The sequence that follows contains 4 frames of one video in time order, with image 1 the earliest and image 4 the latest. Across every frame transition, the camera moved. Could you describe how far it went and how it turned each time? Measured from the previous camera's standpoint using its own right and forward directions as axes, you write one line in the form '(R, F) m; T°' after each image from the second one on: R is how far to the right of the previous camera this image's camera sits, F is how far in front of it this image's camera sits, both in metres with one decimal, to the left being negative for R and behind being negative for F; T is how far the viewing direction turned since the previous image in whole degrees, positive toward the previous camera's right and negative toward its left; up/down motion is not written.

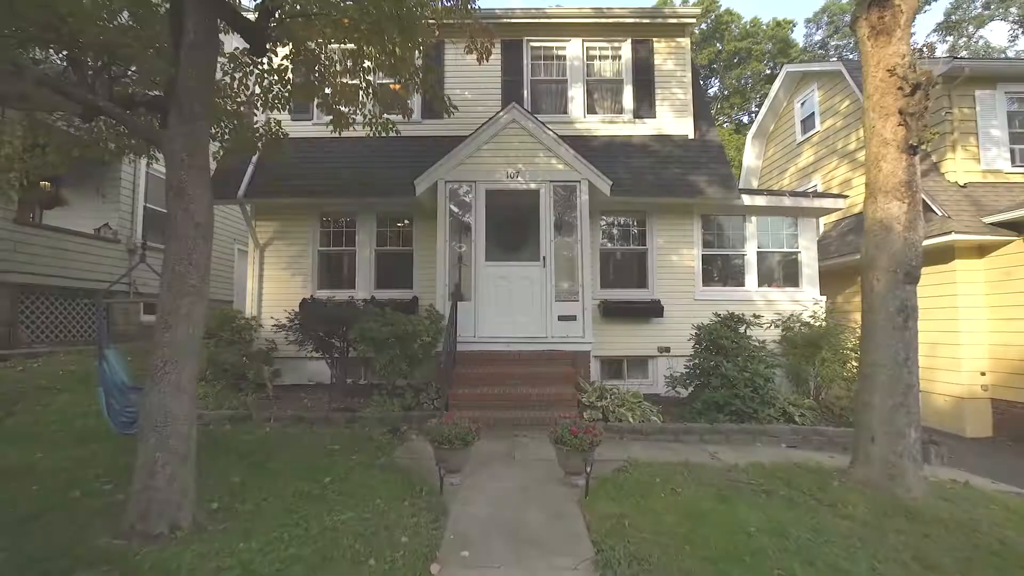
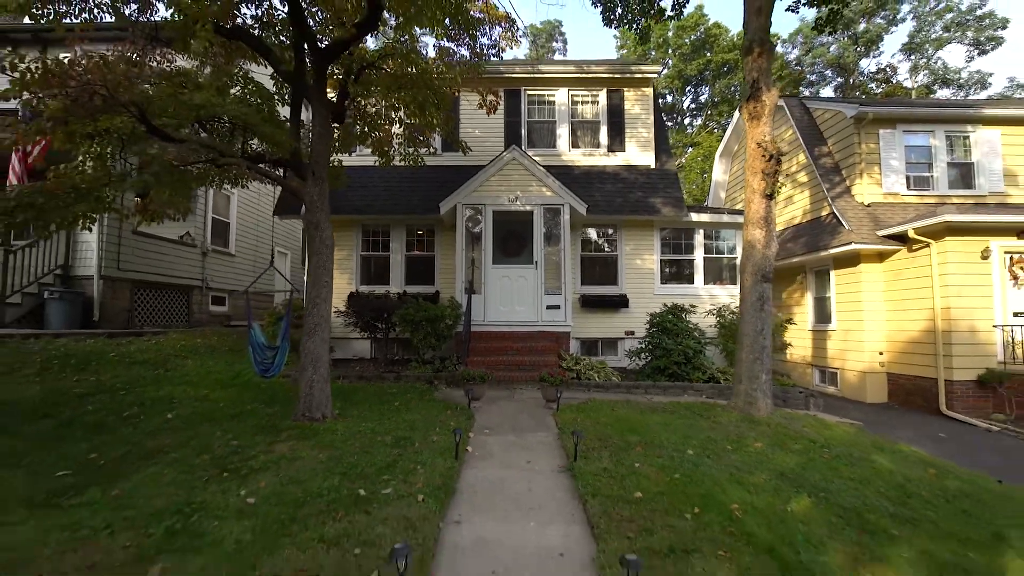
(0.0, -2.5) m; 0°
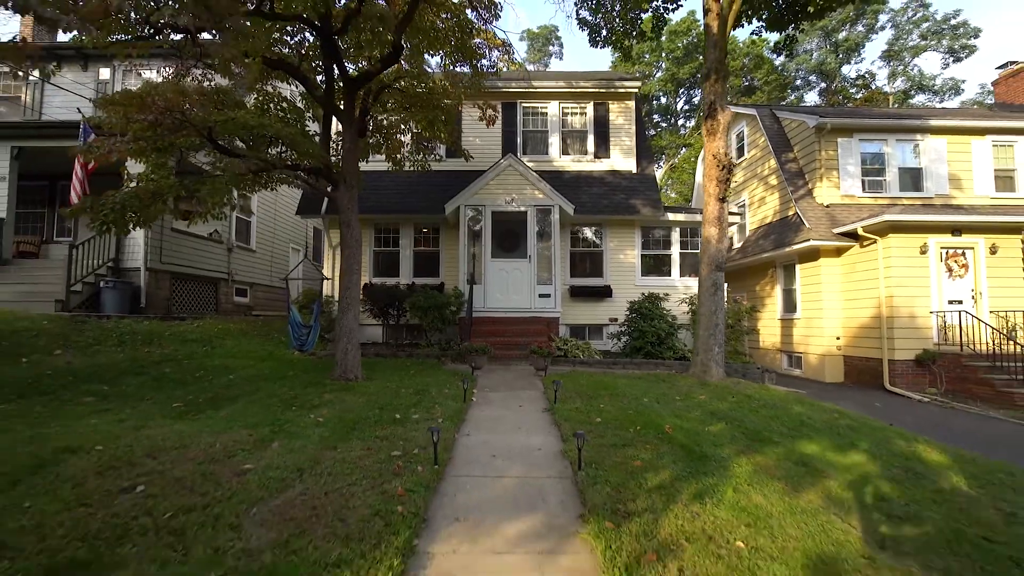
(0.0, -1.4) m; 0°
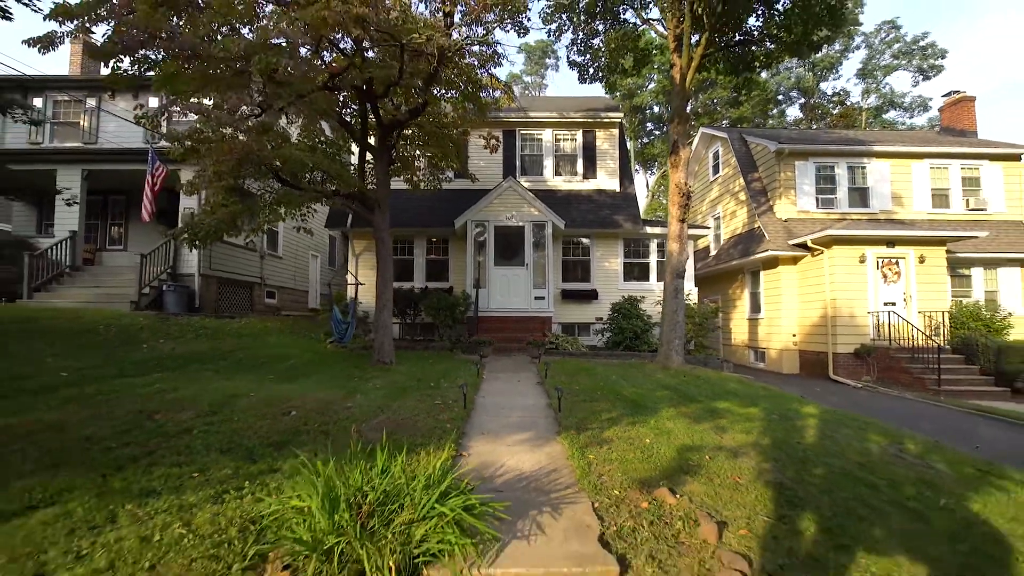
(-0.1, -1.9) m; 0°
